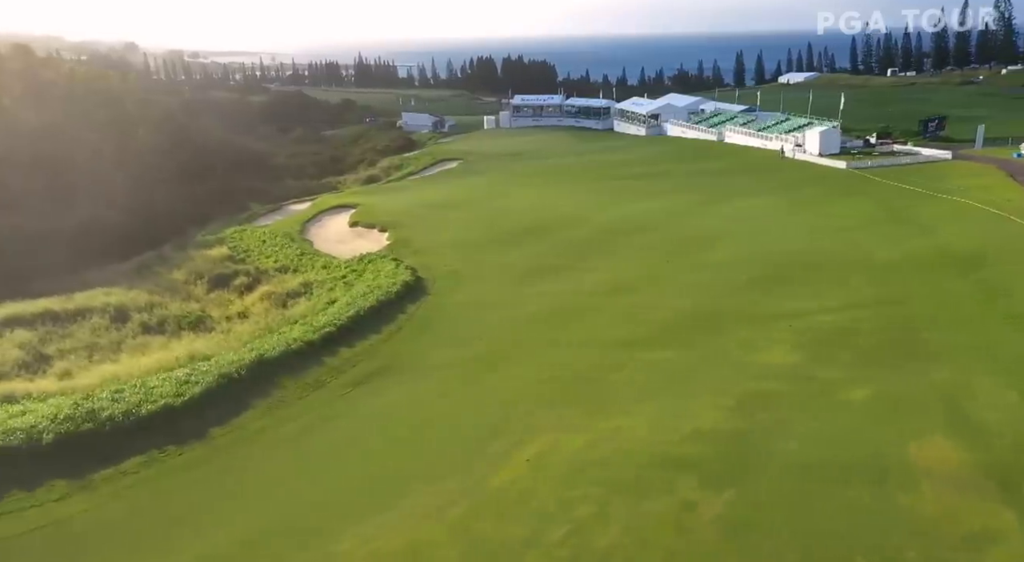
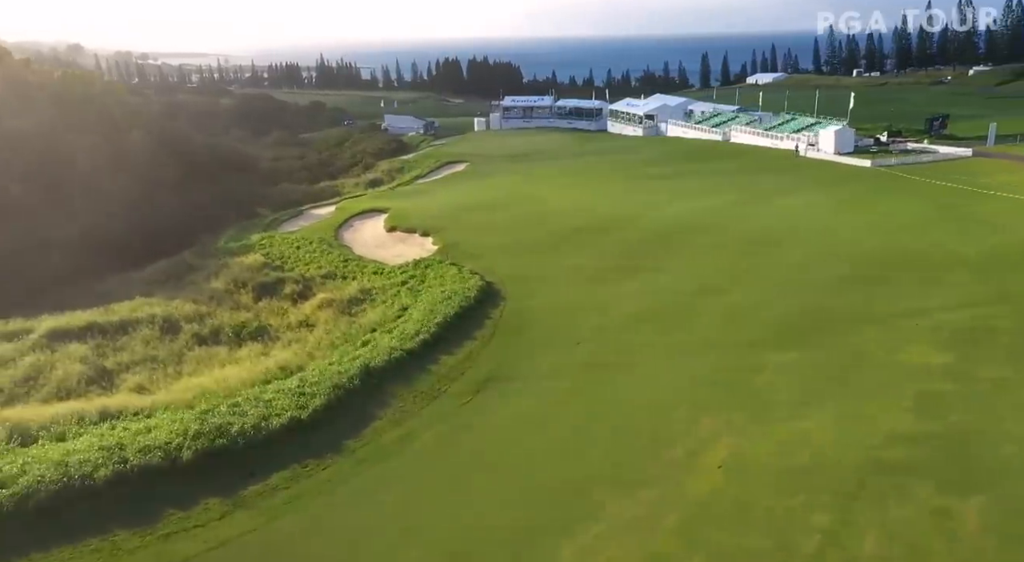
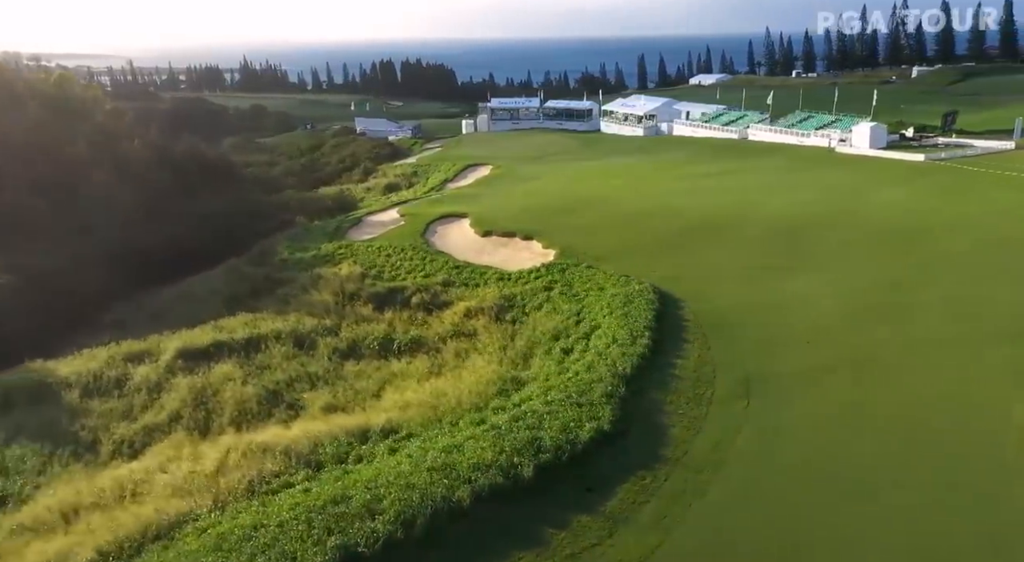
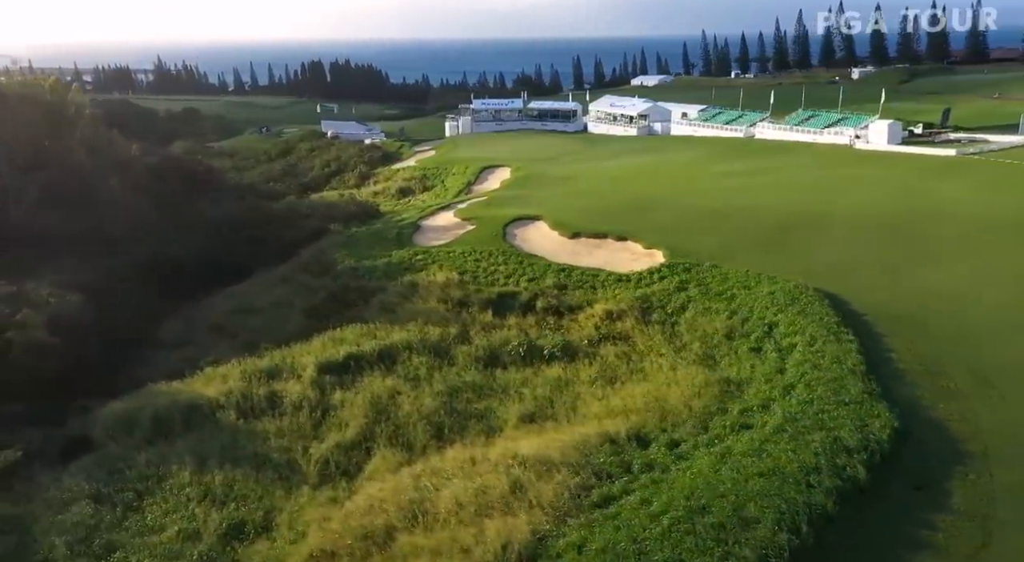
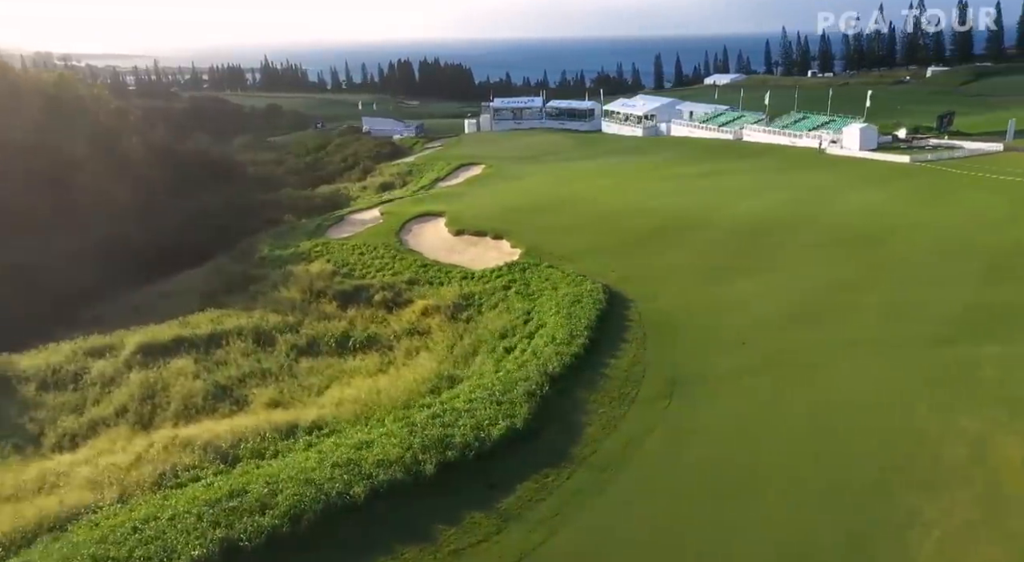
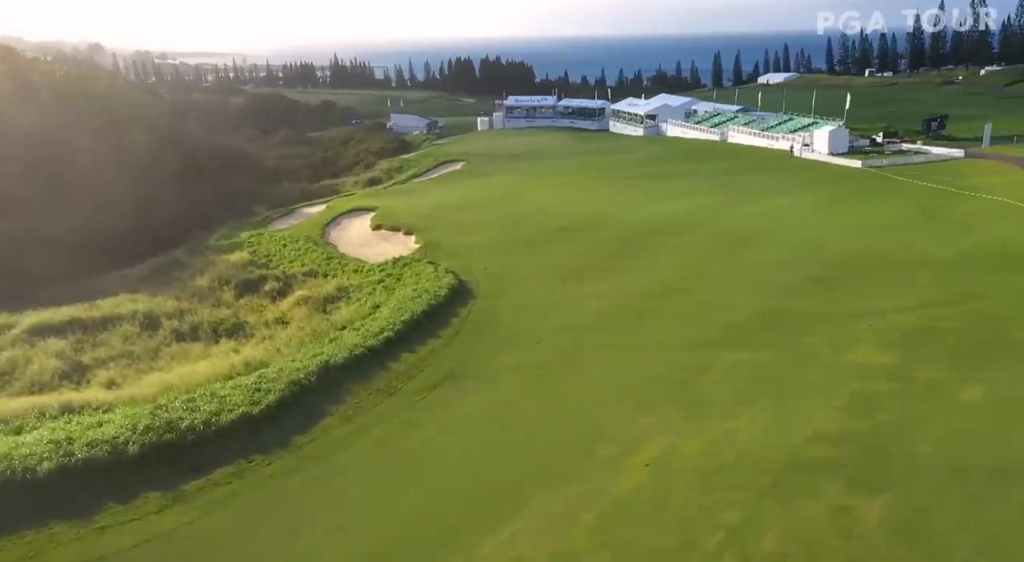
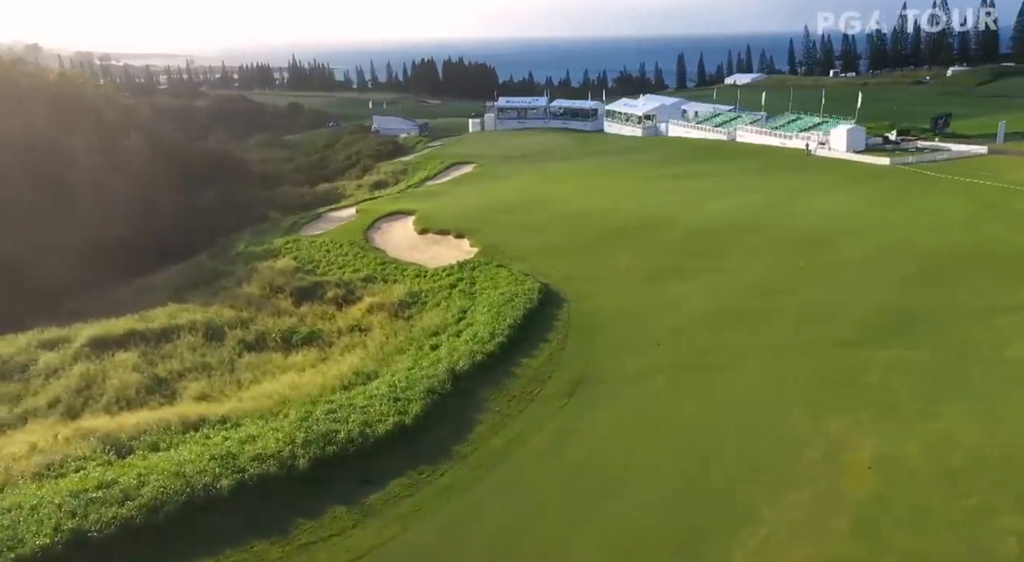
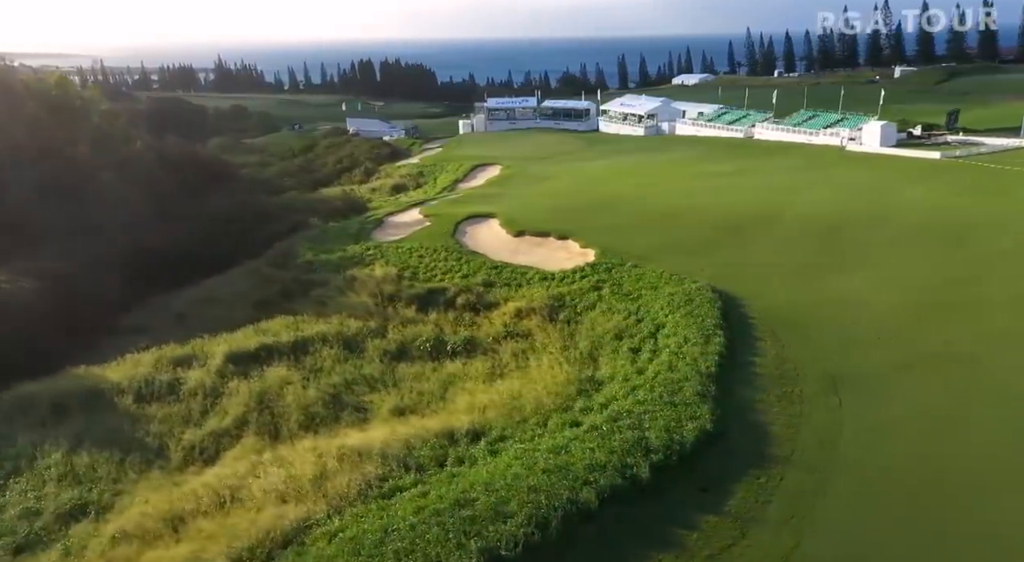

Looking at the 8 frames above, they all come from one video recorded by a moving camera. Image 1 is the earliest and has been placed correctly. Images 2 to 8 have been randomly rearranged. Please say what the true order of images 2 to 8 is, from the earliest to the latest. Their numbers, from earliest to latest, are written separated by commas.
6, 2, 7, 5, 3, 8, 4
